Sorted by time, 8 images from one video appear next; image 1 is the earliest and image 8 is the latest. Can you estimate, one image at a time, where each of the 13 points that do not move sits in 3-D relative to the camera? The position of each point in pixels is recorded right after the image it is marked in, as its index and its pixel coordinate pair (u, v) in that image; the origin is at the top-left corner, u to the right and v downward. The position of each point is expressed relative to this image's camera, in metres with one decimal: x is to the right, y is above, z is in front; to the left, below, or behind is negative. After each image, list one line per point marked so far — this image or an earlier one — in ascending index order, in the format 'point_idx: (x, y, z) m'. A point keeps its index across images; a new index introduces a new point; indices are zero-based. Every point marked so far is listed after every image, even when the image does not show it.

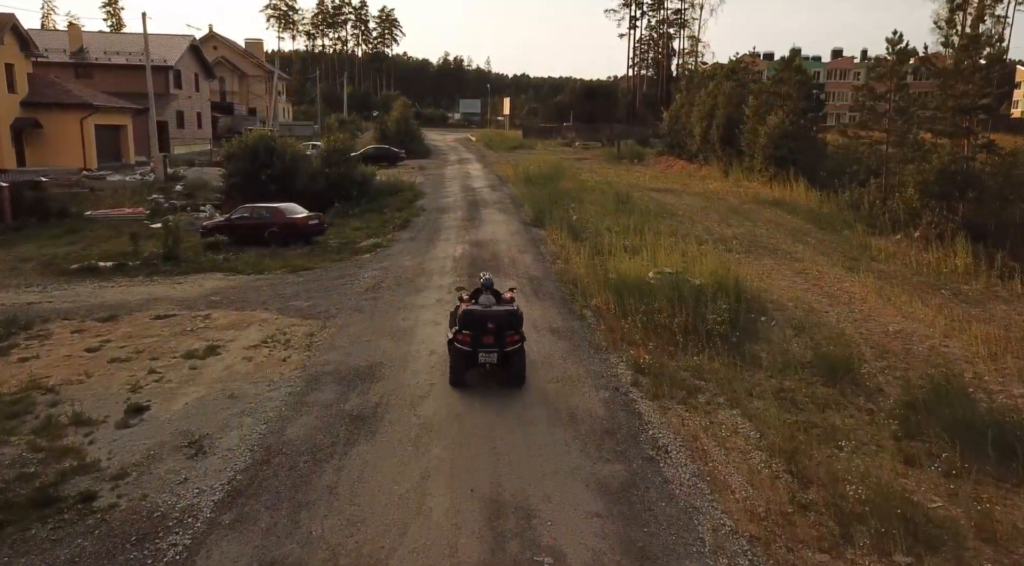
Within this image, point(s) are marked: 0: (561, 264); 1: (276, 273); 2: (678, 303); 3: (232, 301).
0: (+1.3, +0.4, +18.2) m
1: (-5.8, +0.3, +18.1) m
2: (+2.9, -0.4, +13.0) m
3: (-5.8, -0.4, +15.2) m
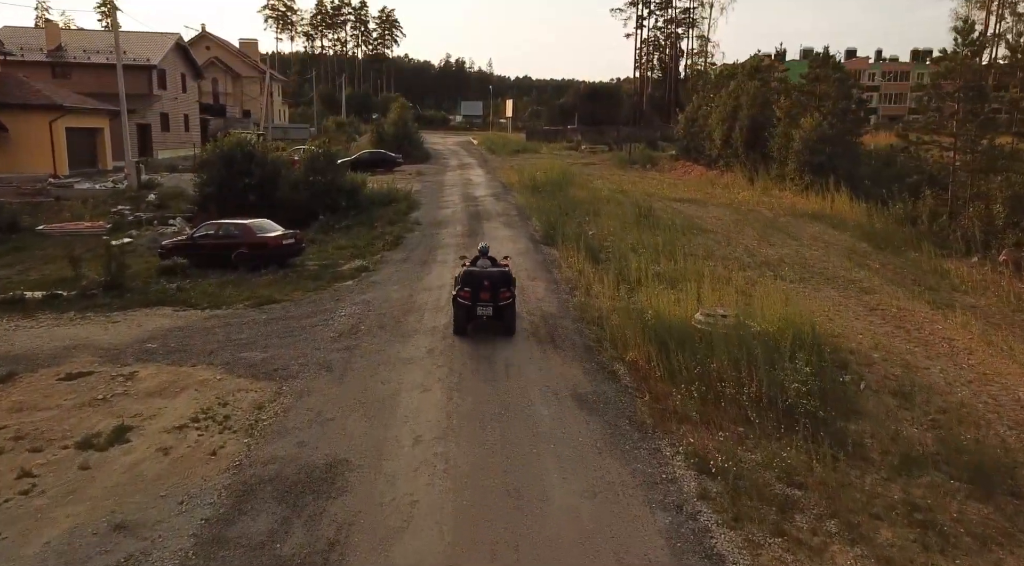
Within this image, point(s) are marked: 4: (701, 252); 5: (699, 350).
0: (+1.4, -0.3, +15.1) m
1: (-5.6, -0.5, +15.0) m
2: (+3.1, -1.1, +9.9) m
3: (-5.6, -1.1, +12.1) m
4: (+4.7, +0.7, +18.3) m
5: (+2.6, -0.9, +10.3) m
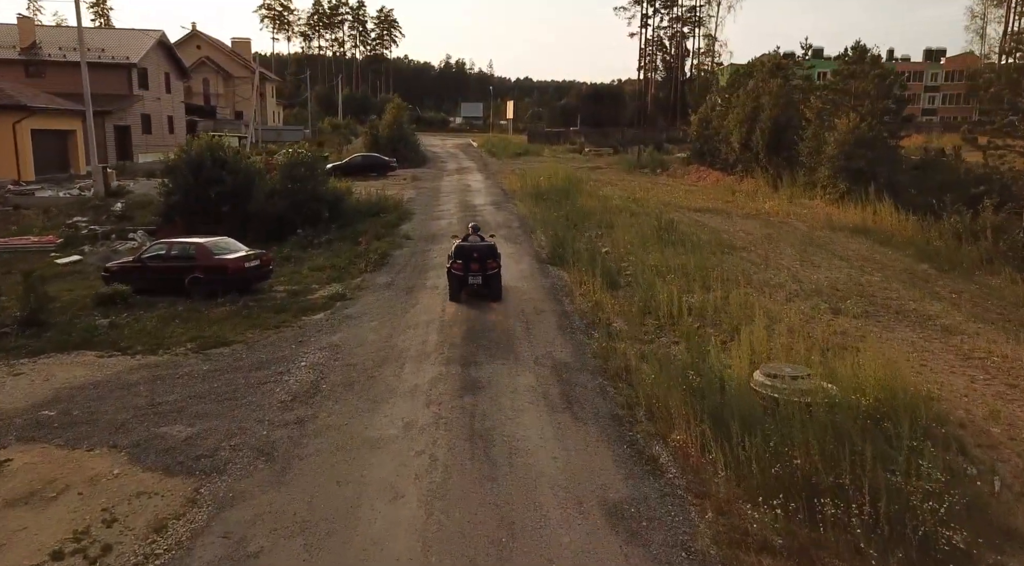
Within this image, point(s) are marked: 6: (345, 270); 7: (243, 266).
0: (+1.5, -0.9, +12.3) m
1: (-5.5, -1.1, +12.2) m
2: (+3.1, -1.7, +7.1) m
3: (-5.5, -1.7, +9.3) m
4: (+4.8, 0.0, +15.5) m
5: (+2.7, -1.6, +7.5) m
6: (-4.2, +0.3, +18.5) m
7: (-5.9, +0.4, +16.0) m
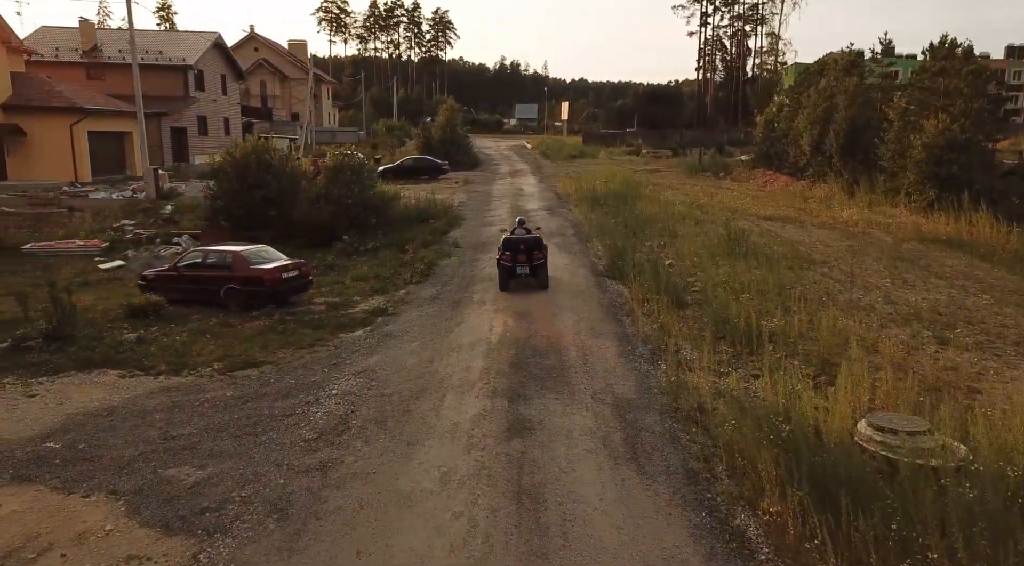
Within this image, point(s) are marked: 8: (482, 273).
0: (+2.3, -1.2, +10.8) m
1: (-4.7, -1.3, +11.3) m
2: (+3.6, -2.0, +5.5) m
3: (-4.9, -1.9, +8.3) m
4: (+5.8, -0.4, +13.8) m
5: (+3.1, -1.9, +6.0) m
6: (-2.9, +0.1, +17.4) m
7: (-4.7, +0.1, +15.1) m
8: (-0.7, +0.2, +17.7) m
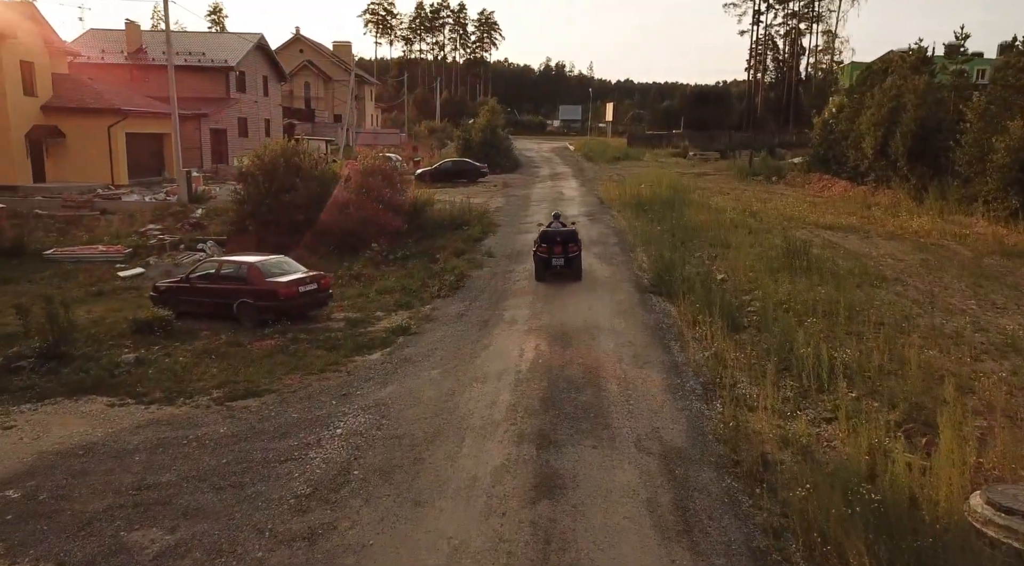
0: (+2.7, -1.6, +9.3) m
1: (-4.3, -1.6, +10.1) m
2: (+3.7, -2.4, +4.0) m
3: (-4.7, -2.2, +7.2) m
4: (+6.4, -0.7, +12.0) m
5: (+3.2, -2.2, +4.4) m
6: (-2.1, -0.2, +16.2) m
7: (-4.1, -0.1, +14.0) m
8: (+0.1, -0.1, +16.4) m
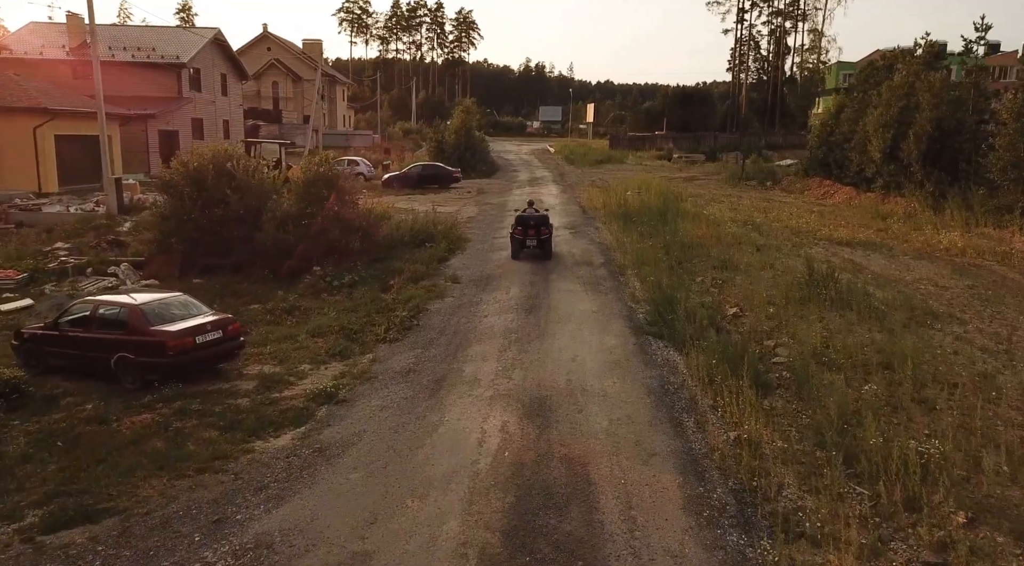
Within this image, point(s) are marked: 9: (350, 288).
0: (+2.3, -2.2, +6.2) m
1: (-4.8, -2.3, +6.9) m
2: (+3.4, -3.0, +0.9) m
3: (-5.0, -2.9, +3.9) m
4: (+5.9, -1.4, +9.1) m
5: (+2.9, -2.9, +1.3) m
6: (-2.7, -0.9, +13.0) m
7: (-4.6, -0.9, +10.7) m
8: (-0.5, -0.8, +13.3) m
9: (-3.6, -0.1, +16.4) m
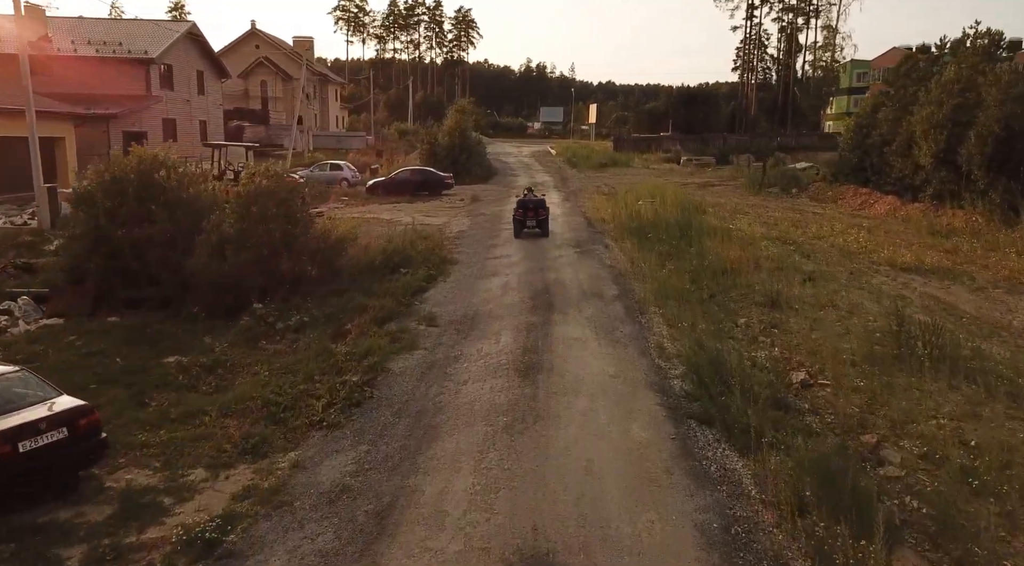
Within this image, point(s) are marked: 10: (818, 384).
0: (+2.1, -3.0, +2.6) m
1: (-4.9, -3.0, +3.3) m
2: (+3.2, -3.8, -2.7) m
3: (-5.2, -3.6, +0.3) m
4: (+5.7, -2.1, +5.4) m
5: (+2.7, -3.6, -2.3) m
6: (-2.9, -1.7, +9.4) m
7: (-4.8, -1.6, +7.1) m
8: (-0.7, -1.5, +9.6) m
9: (-3.8, -0.9, +12.8) m
10: (+4.0, -1.2, +9.8) m
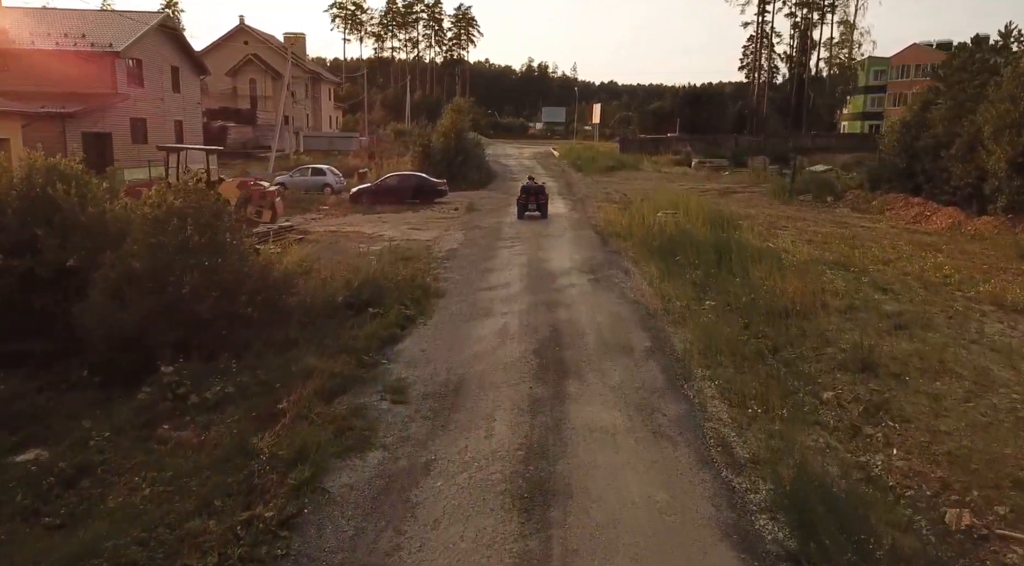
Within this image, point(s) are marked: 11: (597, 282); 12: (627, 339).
0: (+2.1, -3.8, -1.0) m
1: (-5.0, -3.8, -0.4) m
2: (+3.1, -4.5, -6.4) m
3: (-5.3, -4.4, -3.3) m
4: (+5.7, -2.9, +1.8) m
5: (+2.7, -4.4, -6.0) m
6: (-2.9, -2.5, +5.7) m
7: (-4.8, -2.4, +3.5) m
8: (-0.7, -2.3, +6.0) m
9: (-3.8, -1.6, +9.2) m
10: (+4.0, -2.0, +6.1) m
11: (+1.9, +0.1, +16.4) m
12: (+1.9, -0.9, +12.1) m
